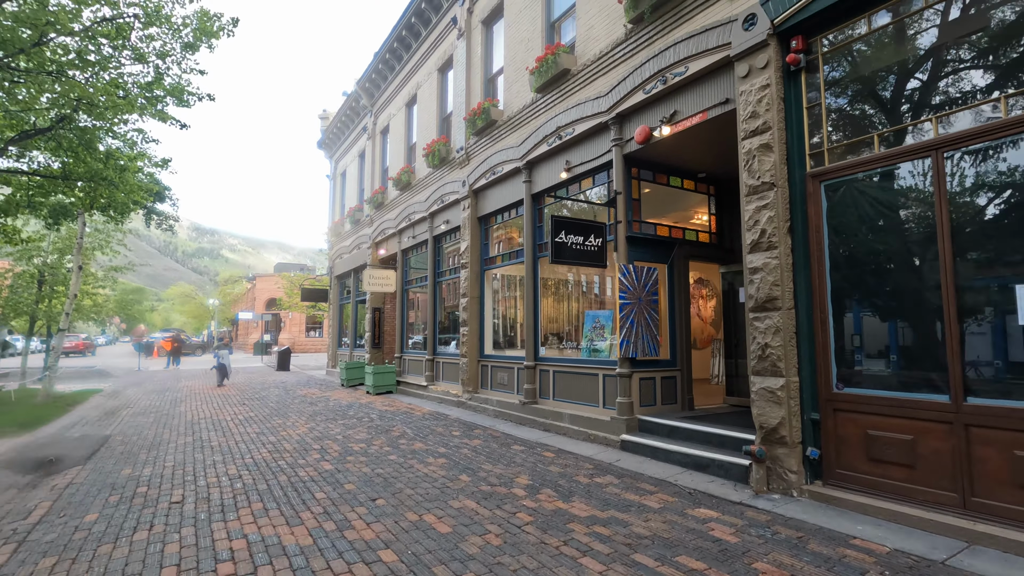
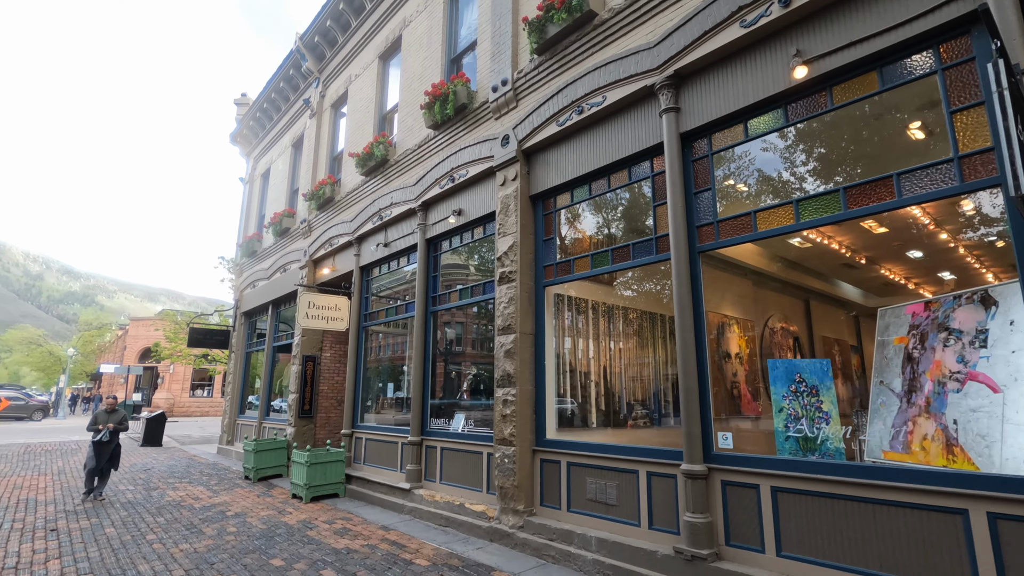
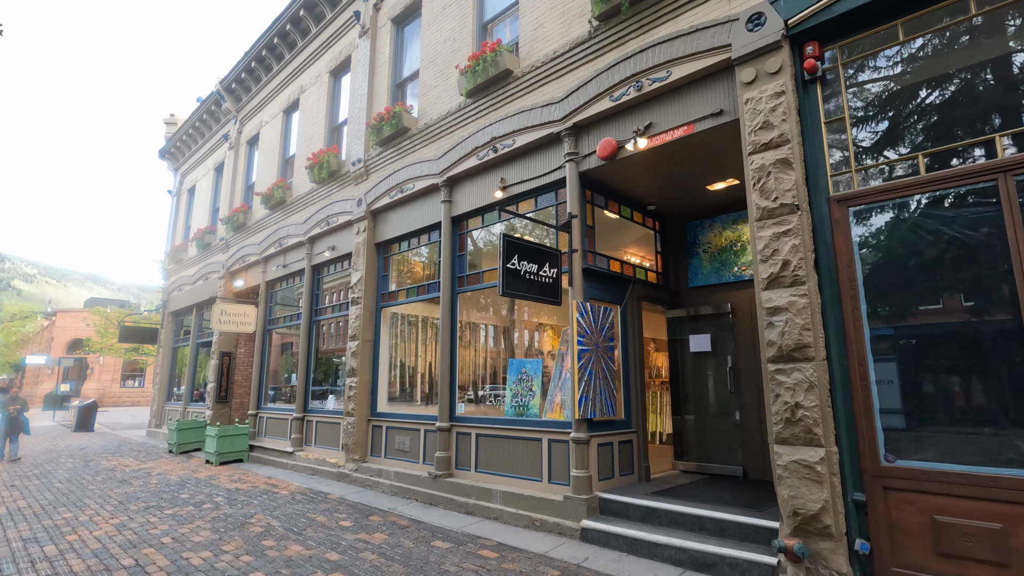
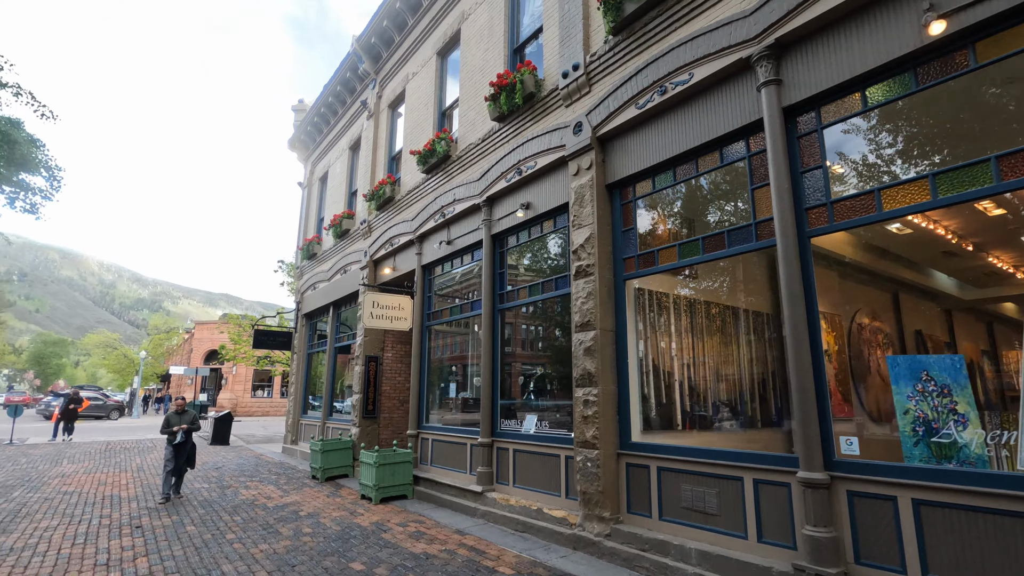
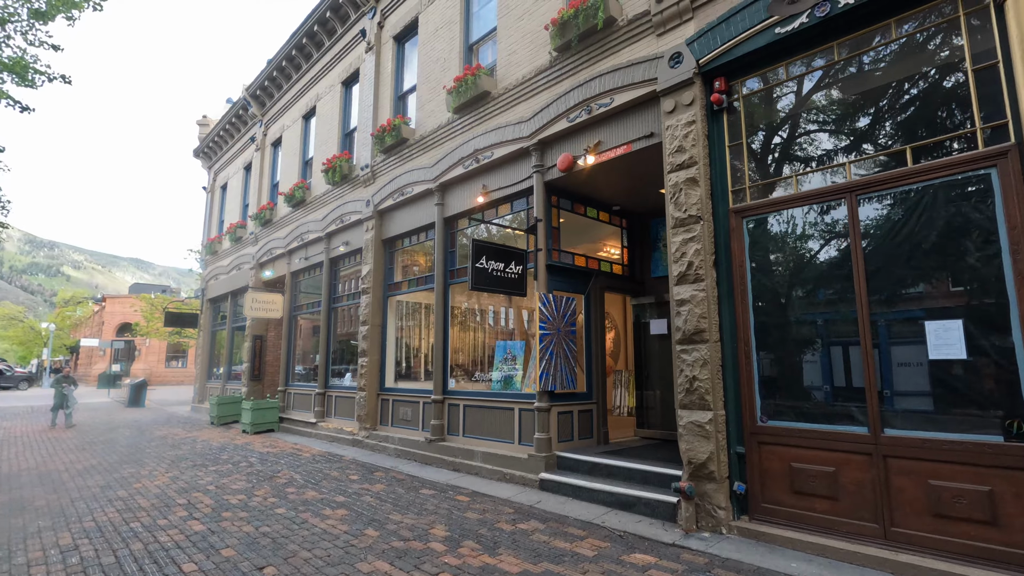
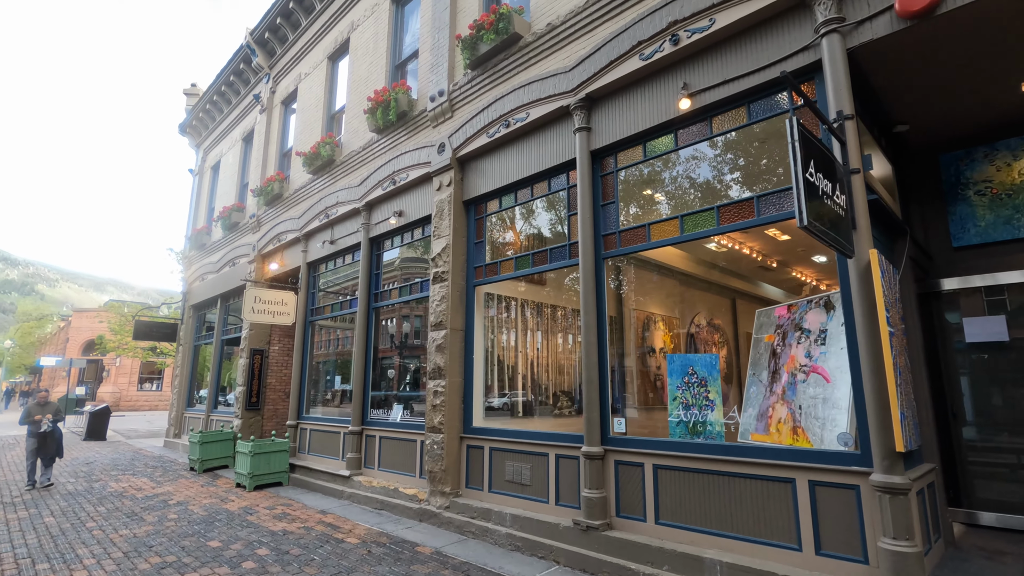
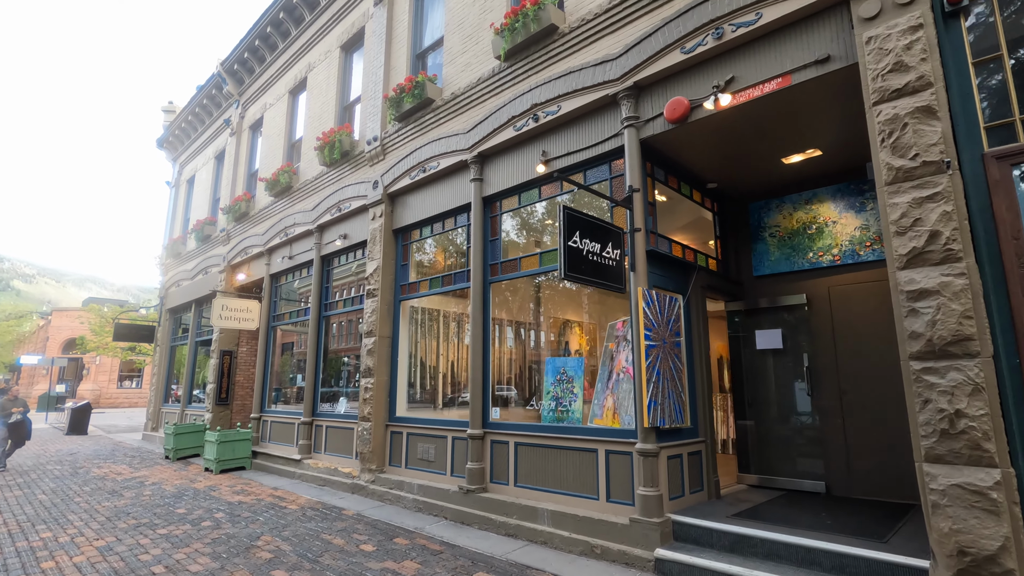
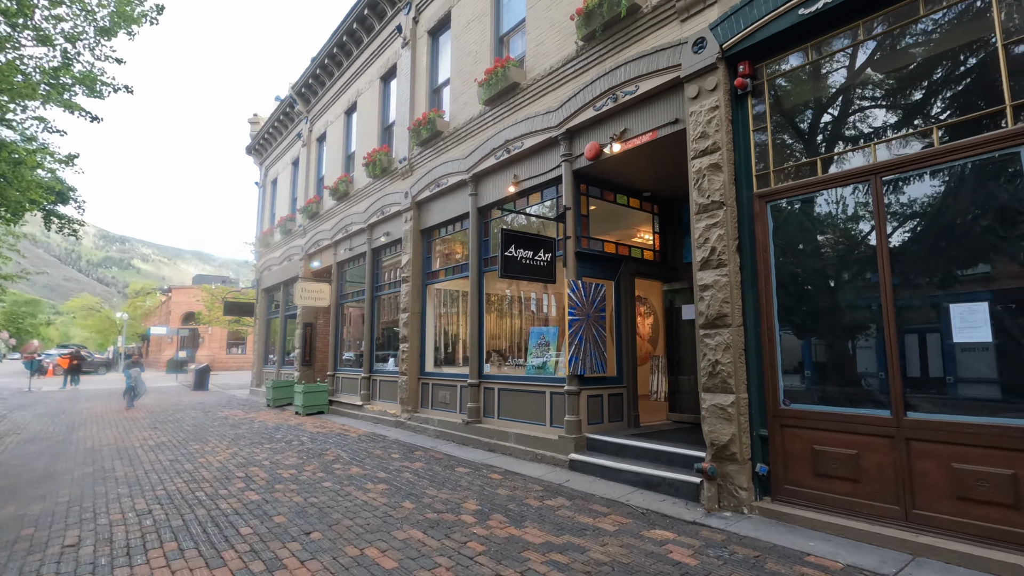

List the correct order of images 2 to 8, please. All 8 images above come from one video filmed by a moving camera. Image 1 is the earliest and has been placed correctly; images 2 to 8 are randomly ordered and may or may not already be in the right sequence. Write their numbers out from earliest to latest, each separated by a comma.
8, 5, 3, 7, 6, 2, 4
